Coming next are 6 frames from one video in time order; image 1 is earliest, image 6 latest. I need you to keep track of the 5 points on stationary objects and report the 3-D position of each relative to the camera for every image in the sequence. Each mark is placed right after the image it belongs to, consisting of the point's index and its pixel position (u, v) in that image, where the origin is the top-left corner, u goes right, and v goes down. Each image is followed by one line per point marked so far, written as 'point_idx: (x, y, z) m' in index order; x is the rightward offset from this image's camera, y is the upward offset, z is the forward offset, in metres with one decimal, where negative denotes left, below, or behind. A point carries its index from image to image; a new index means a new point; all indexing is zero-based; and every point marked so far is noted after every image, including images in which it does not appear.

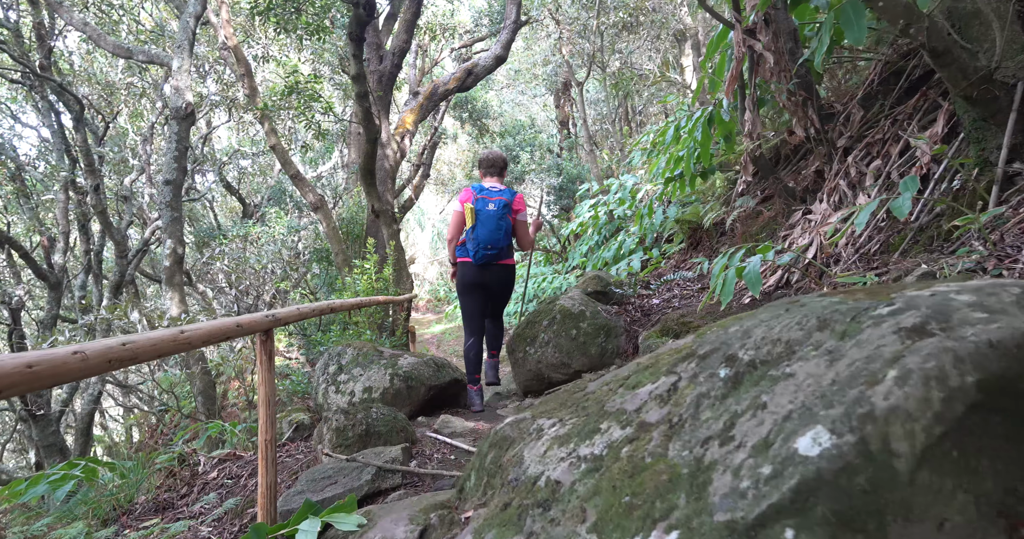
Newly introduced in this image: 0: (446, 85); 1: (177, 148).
0: (-1.0, +2.7, +9.5) m
1: (-3.5, +1.3, +6.6) m
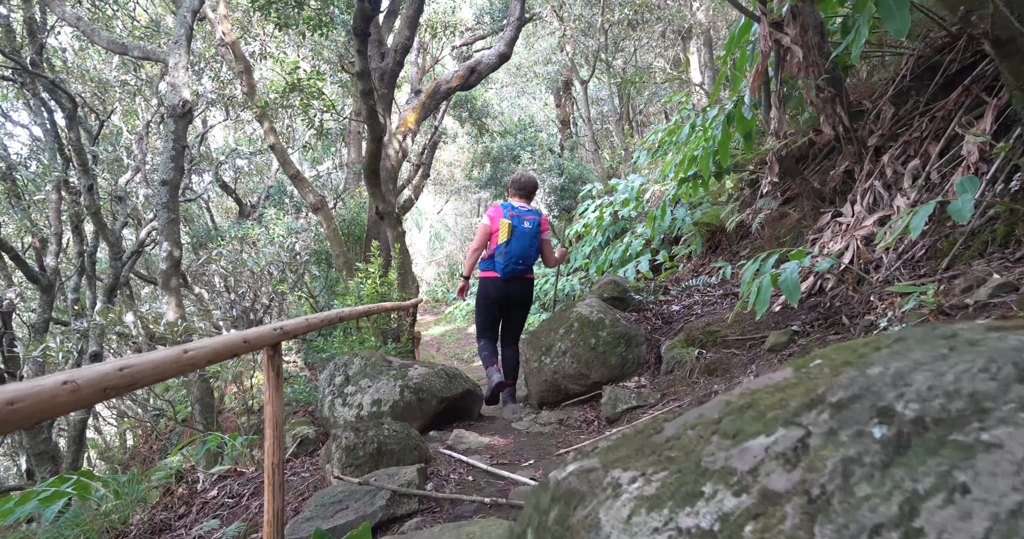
0: (-0.9, +2.7, +9.3) m
1: (-3.4, +1.2, +6.4) m
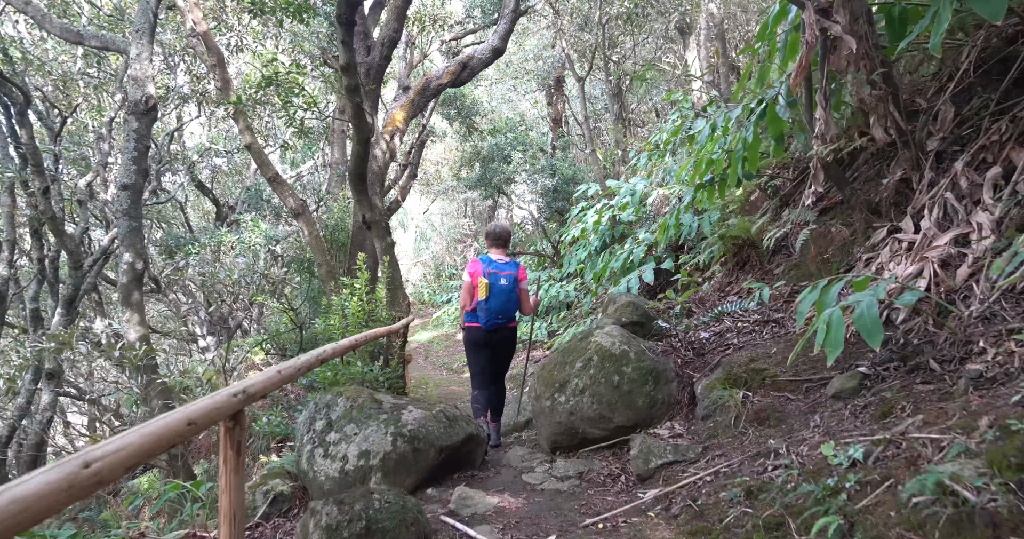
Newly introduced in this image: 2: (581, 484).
0: (-1.0, +2.6, +8.7) m
1: (-3.4, +1.1, +5.8) m
2: (+0.3, -1.0, +3.0) m
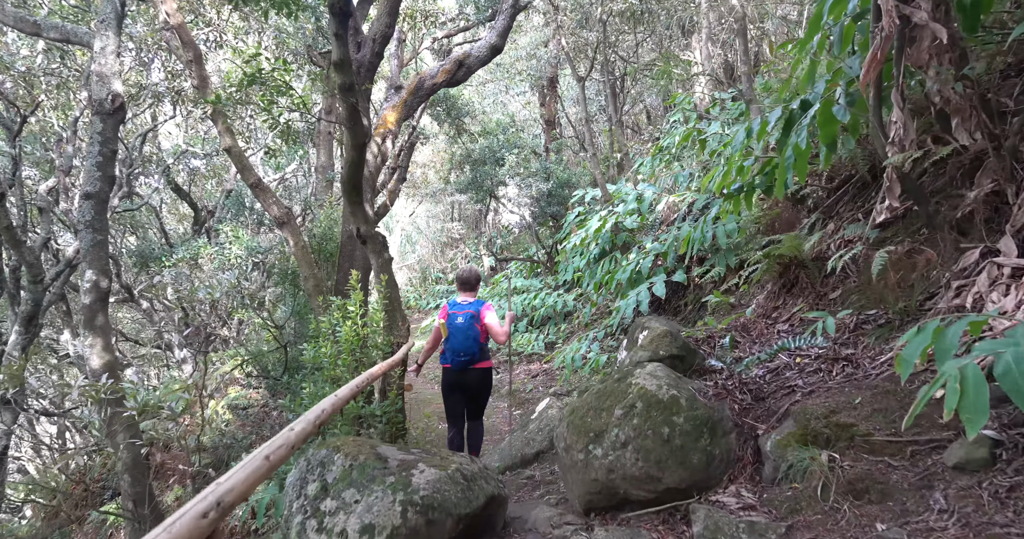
0: (-1.0, +2.5, +8.2) m
1: (-3.3, +1.0, +5.2) m
2: (+0.5, -1.1, +2.5) m
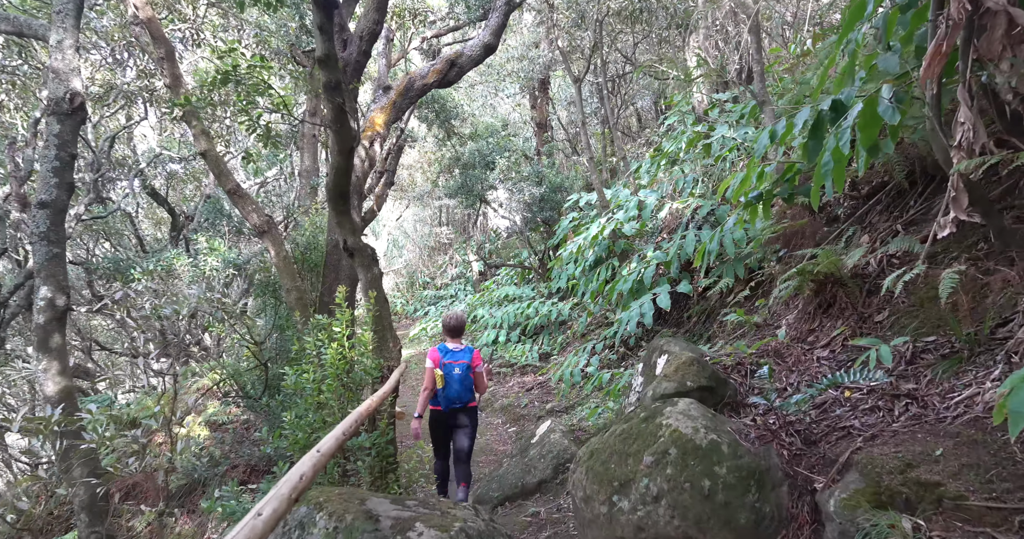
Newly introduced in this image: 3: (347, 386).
0: (-1.1, +2.3, +7.7) m
1: (-3.3, +0.8, +4.7) m
2: (+0.5, -1.2, +2.1) m
3: (-1.0, -0.7, +4.0) m
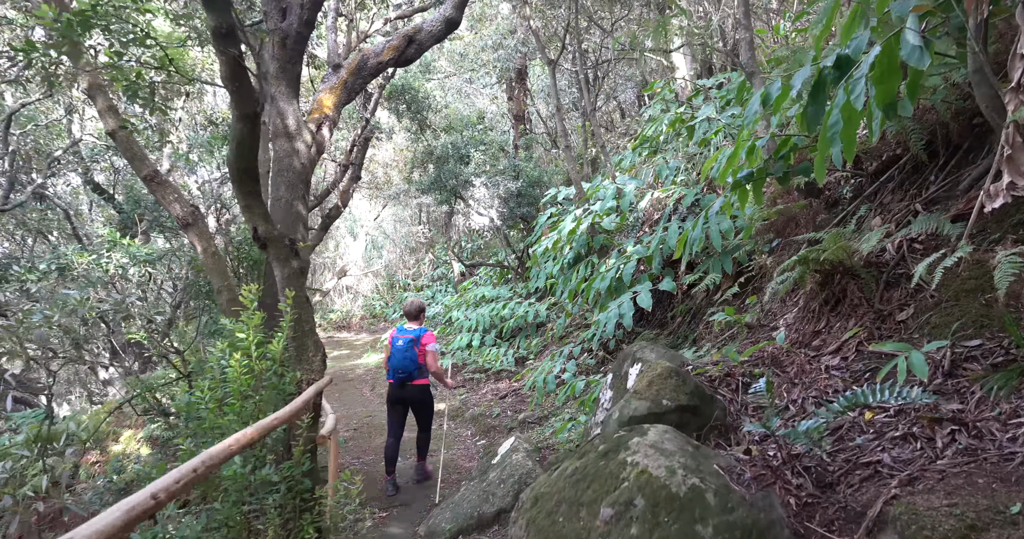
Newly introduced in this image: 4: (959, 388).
0: (-1.5, +2.3, +7.0) m
1: (-3.6, +0.8, +3.9) m
2: (+0.3, -1.2, +1.4) m
3: (-1.3, -0.7, +3.3) m
4: (+1.4, -0.4, +2.1) m
